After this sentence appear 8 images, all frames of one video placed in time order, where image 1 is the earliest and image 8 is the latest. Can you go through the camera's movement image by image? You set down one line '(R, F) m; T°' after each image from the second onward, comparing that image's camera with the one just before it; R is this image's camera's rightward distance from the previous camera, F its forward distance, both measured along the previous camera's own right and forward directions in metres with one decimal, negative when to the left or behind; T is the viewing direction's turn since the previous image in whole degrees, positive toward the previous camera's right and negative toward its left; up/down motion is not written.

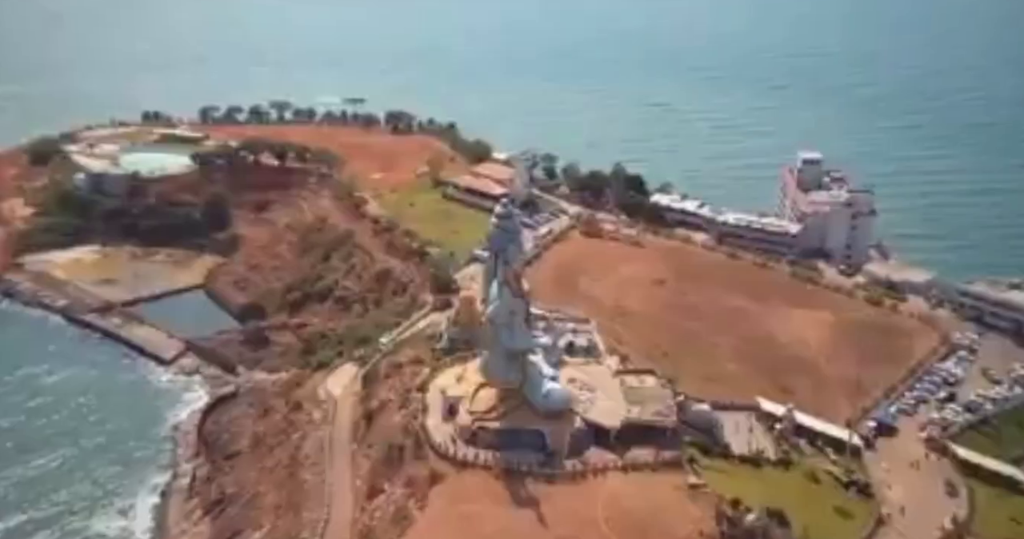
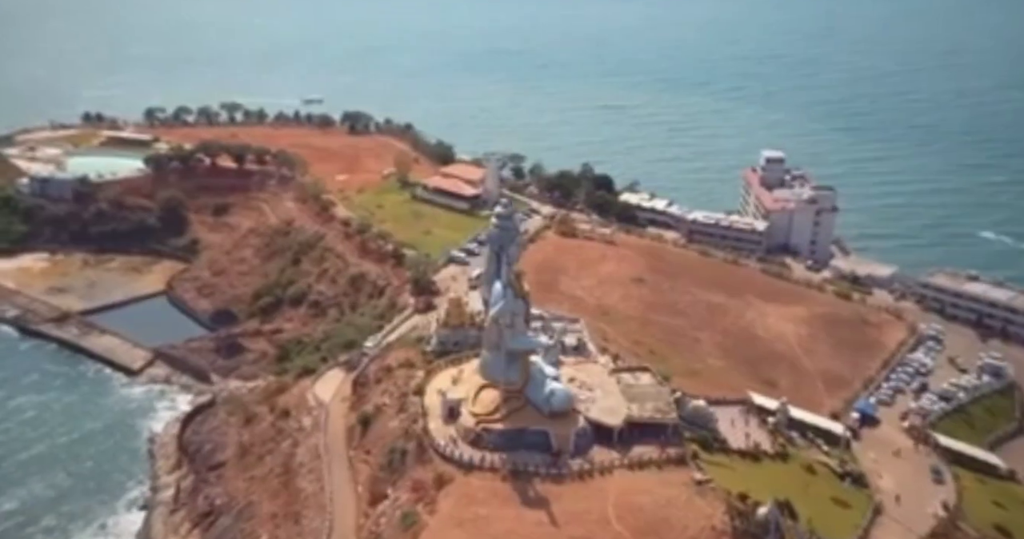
(-1.9, +0.1) m; +4°
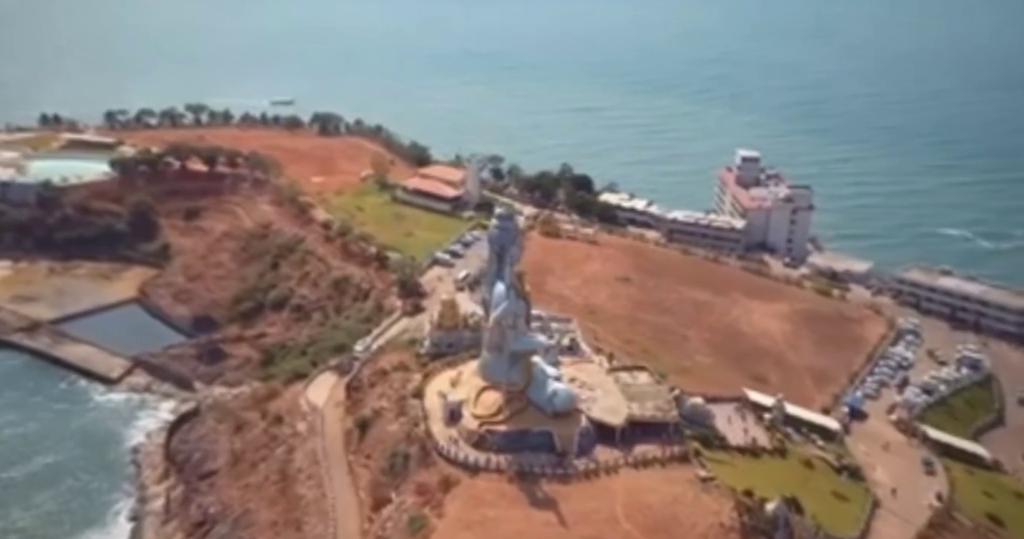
(-1.3, 0.0) m; +3°
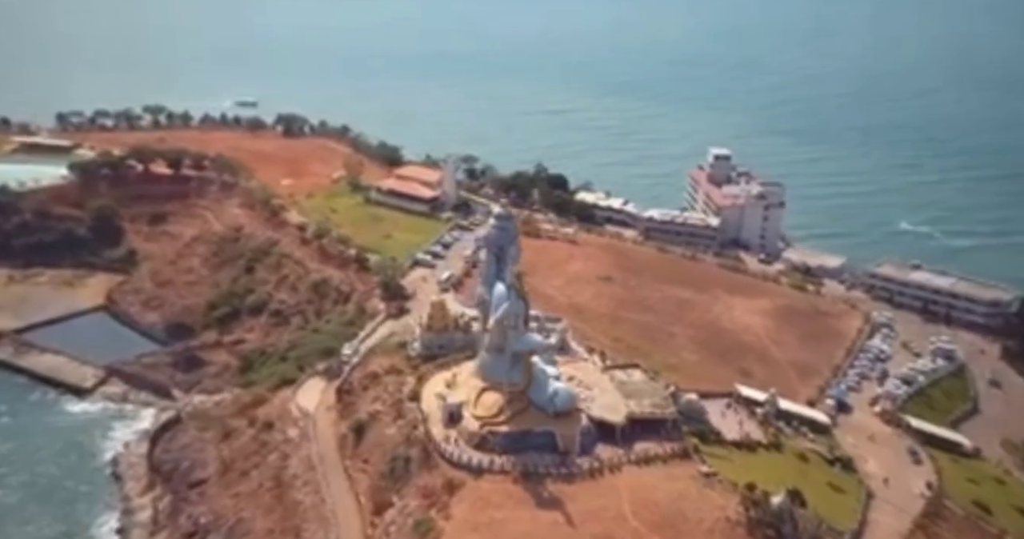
(-1.4, +0.1) m; +3°
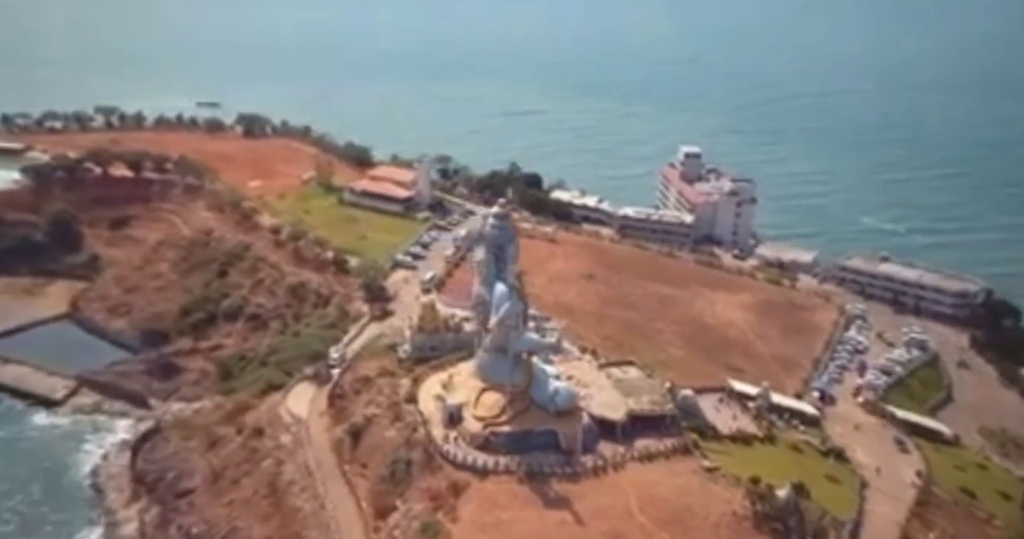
(-1.5, +0.1) m; +3°
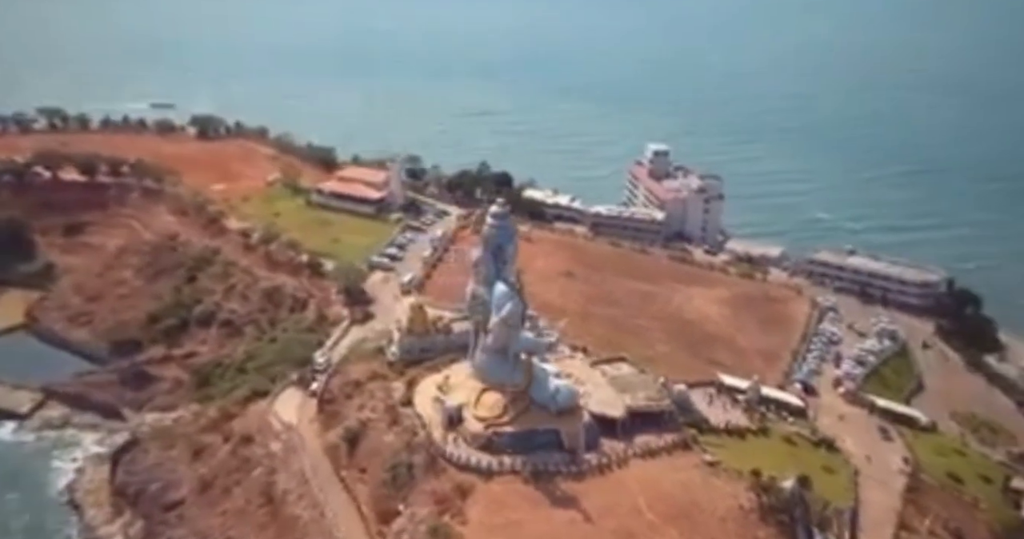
(-1.7, +0.2) m; +4°
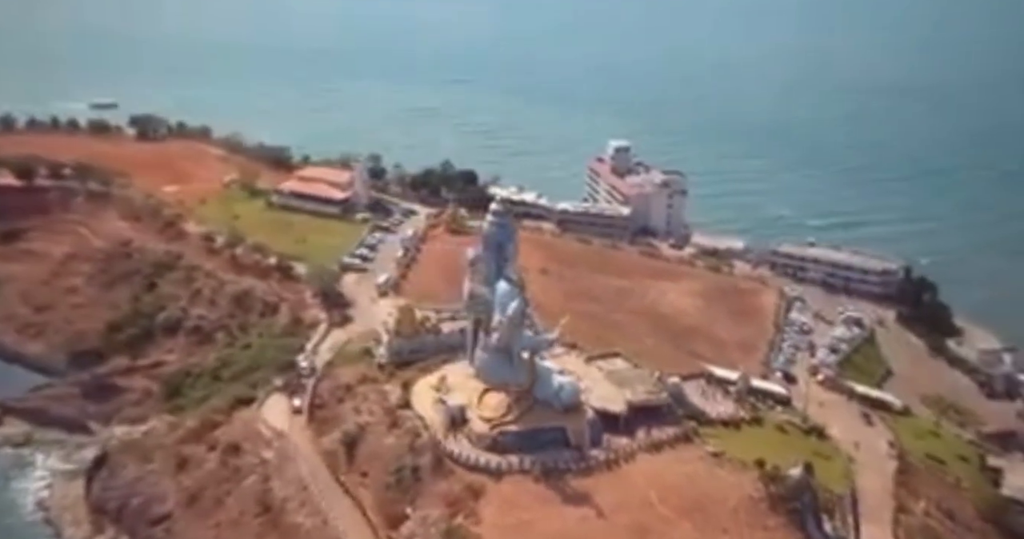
(-2.2, +0.3) m; +4°
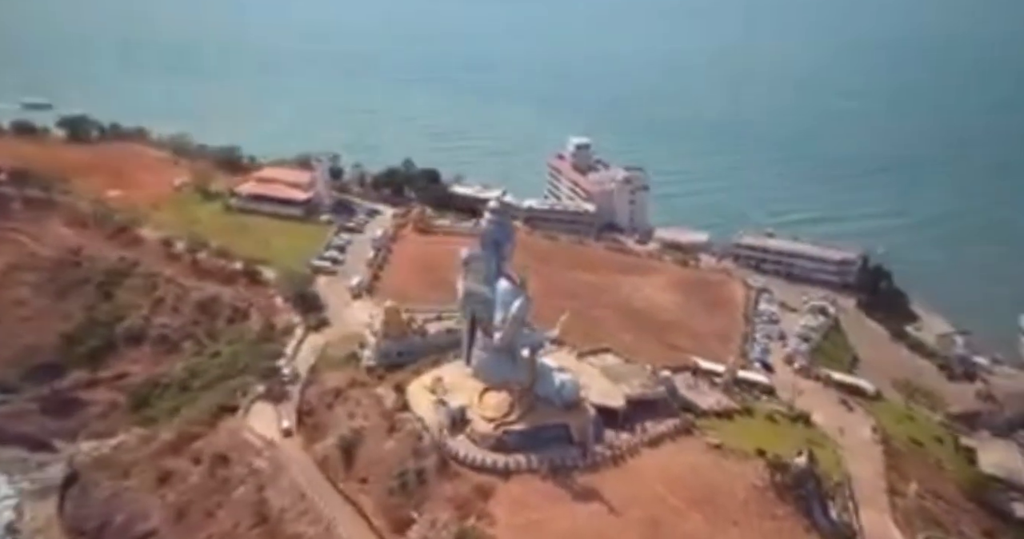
(-2.1, +0.4) m; +4°
